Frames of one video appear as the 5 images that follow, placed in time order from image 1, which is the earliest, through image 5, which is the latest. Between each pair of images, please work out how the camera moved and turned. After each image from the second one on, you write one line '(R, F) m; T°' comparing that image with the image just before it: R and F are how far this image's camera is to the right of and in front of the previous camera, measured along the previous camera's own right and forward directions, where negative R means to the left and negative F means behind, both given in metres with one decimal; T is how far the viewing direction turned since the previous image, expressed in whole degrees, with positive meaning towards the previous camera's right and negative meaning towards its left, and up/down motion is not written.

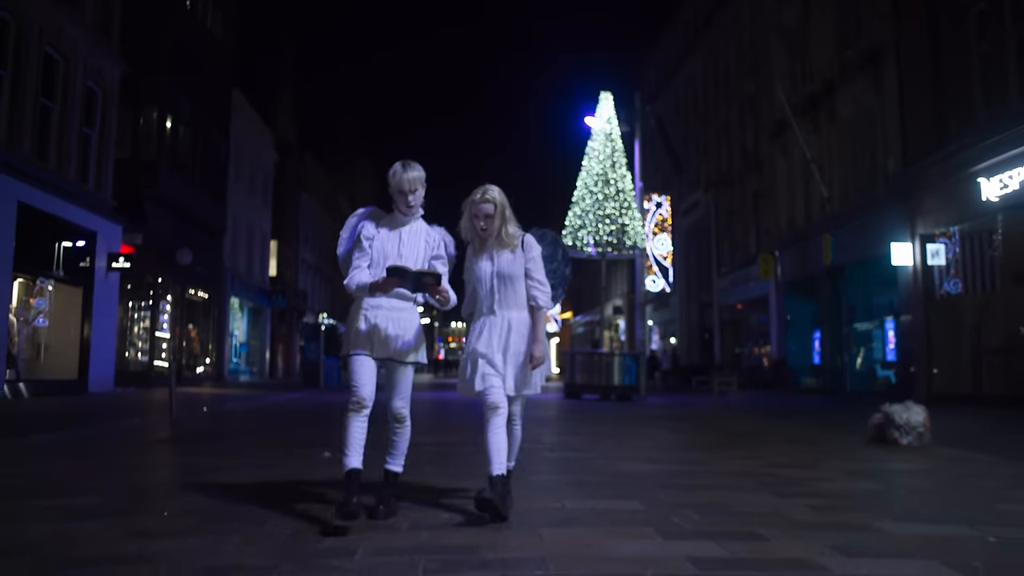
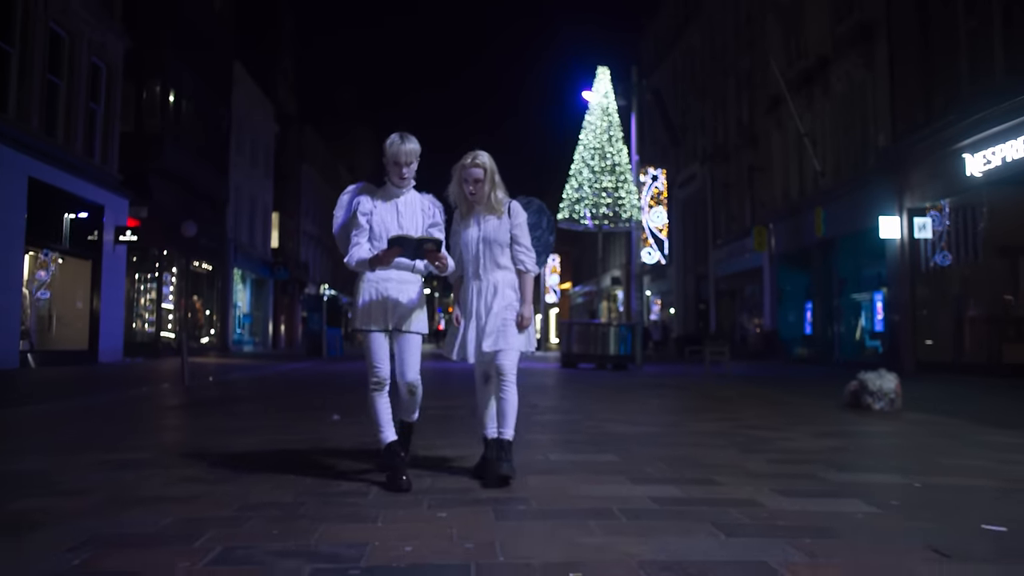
(0.0, -0.5) m; 0°
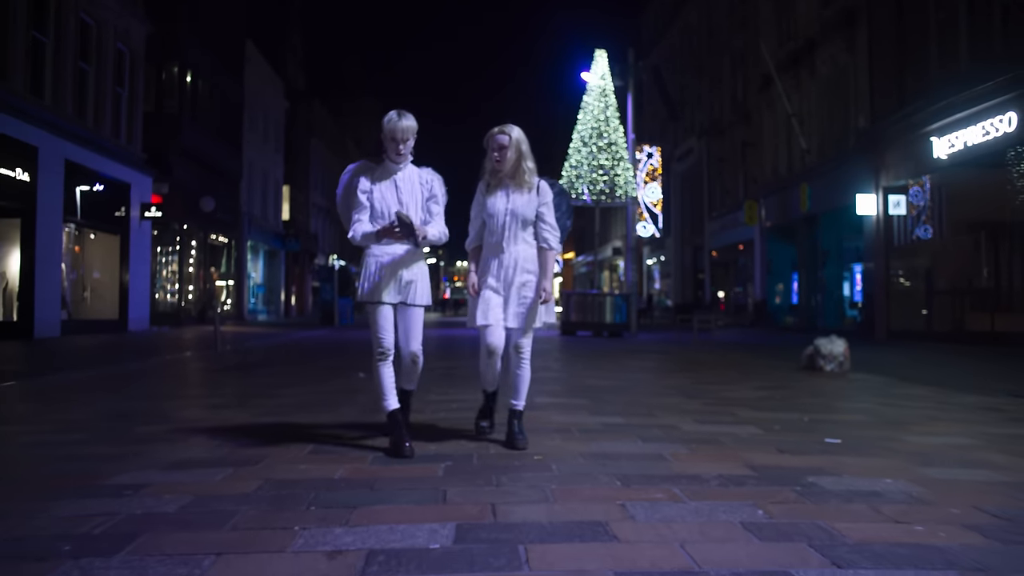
(+0.1, -1.3) m; 0°
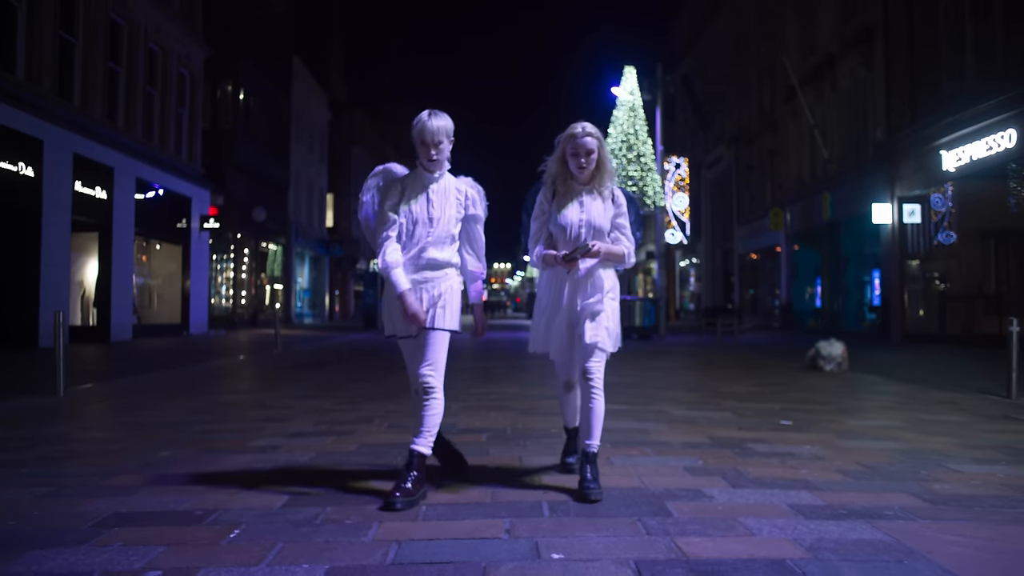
(+0.1, -1.3) m; -3°
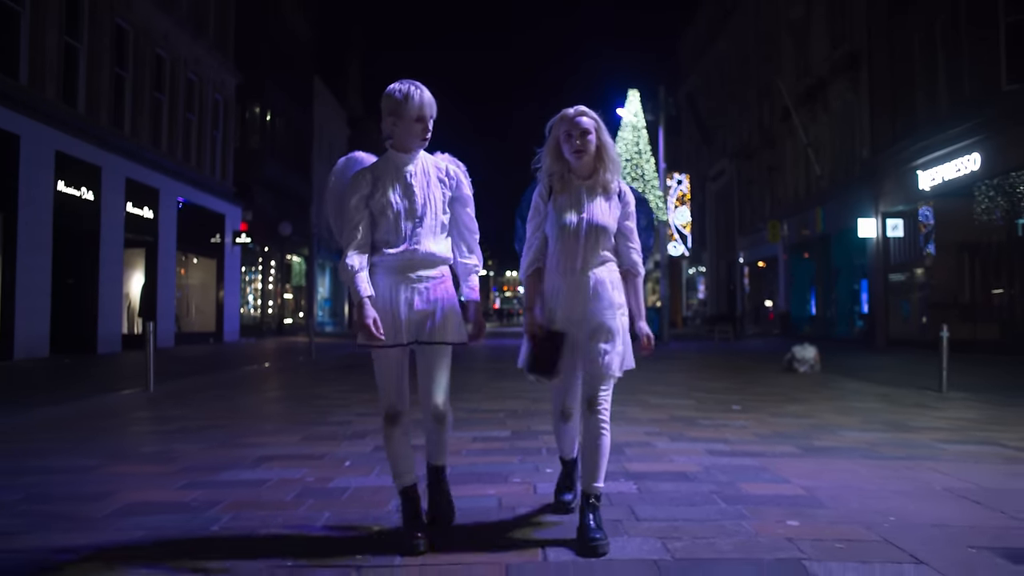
(0.0, -1.6) m; -1°
